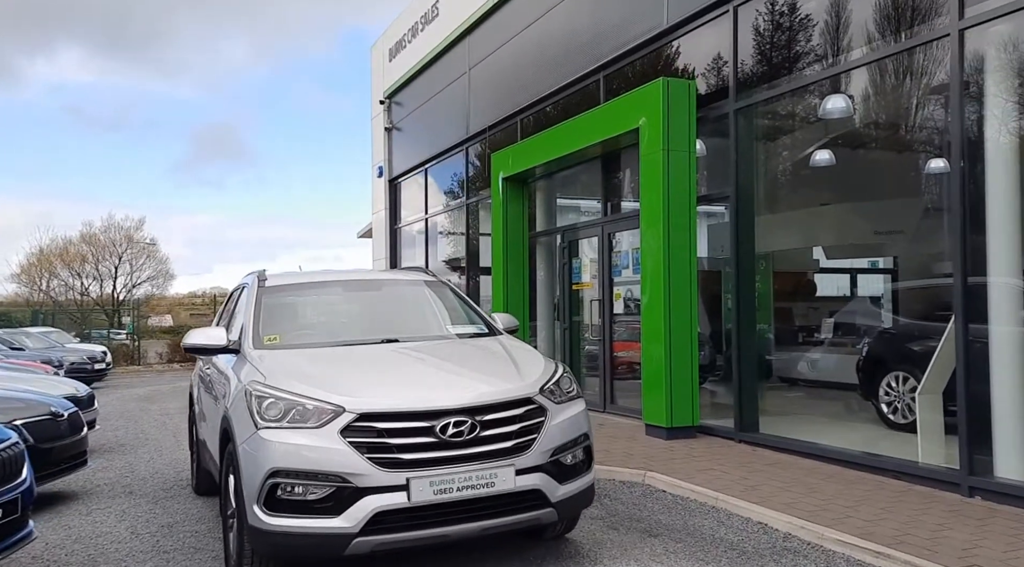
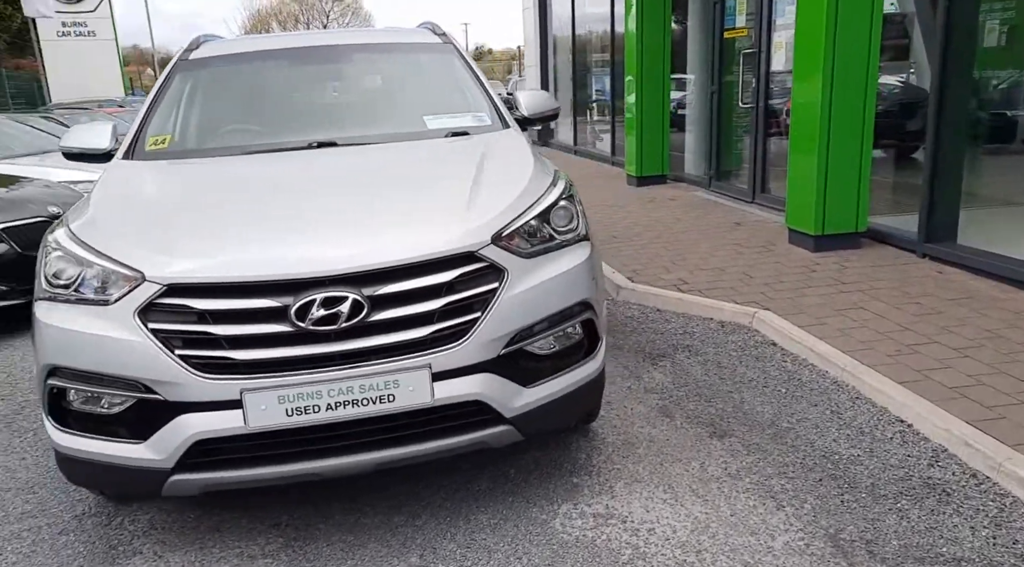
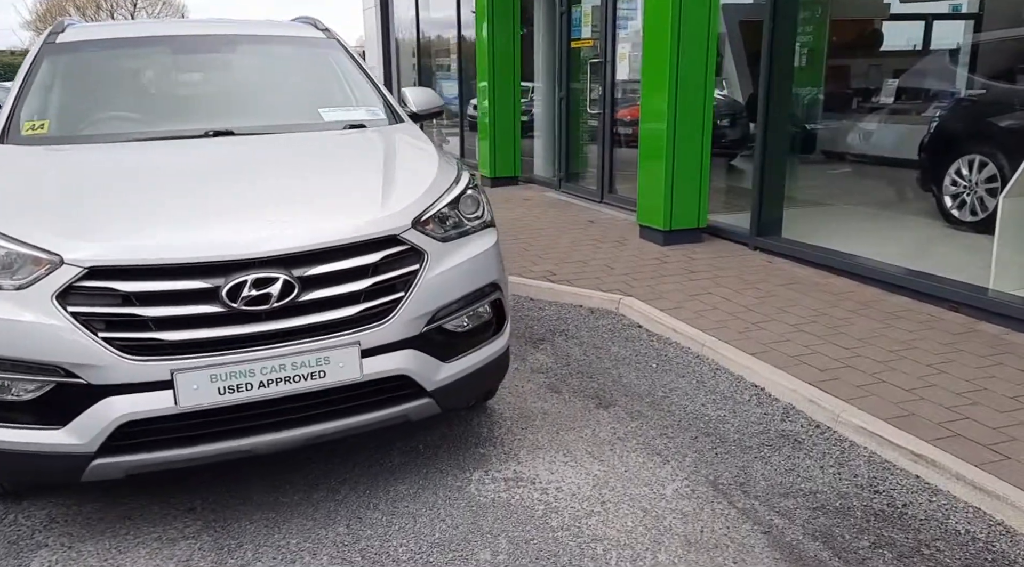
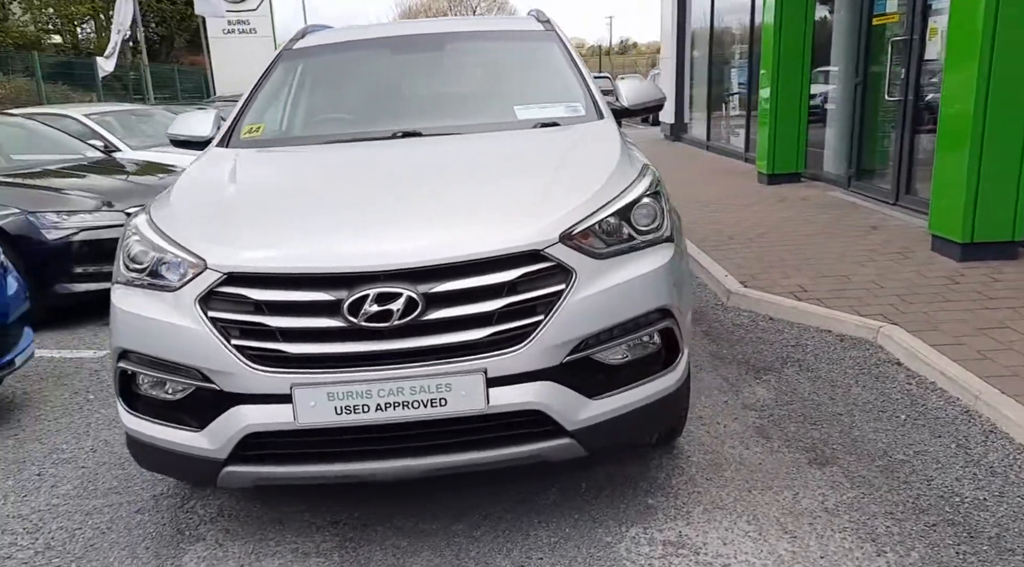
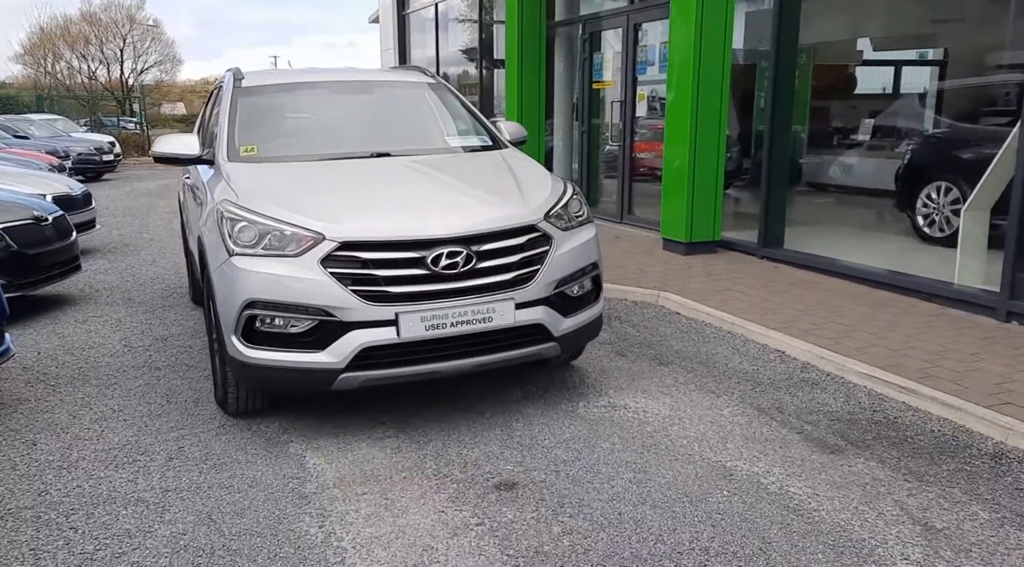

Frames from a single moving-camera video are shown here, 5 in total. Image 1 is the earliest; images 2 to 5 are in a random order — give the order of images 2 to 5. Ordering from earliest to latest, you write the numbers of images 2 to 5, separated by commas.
5, 3, 2, 4
